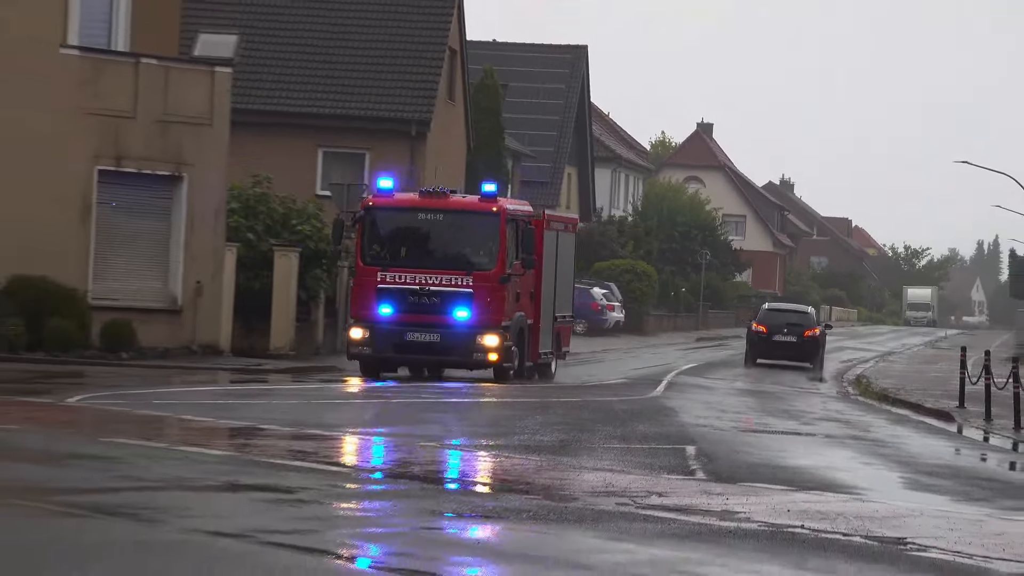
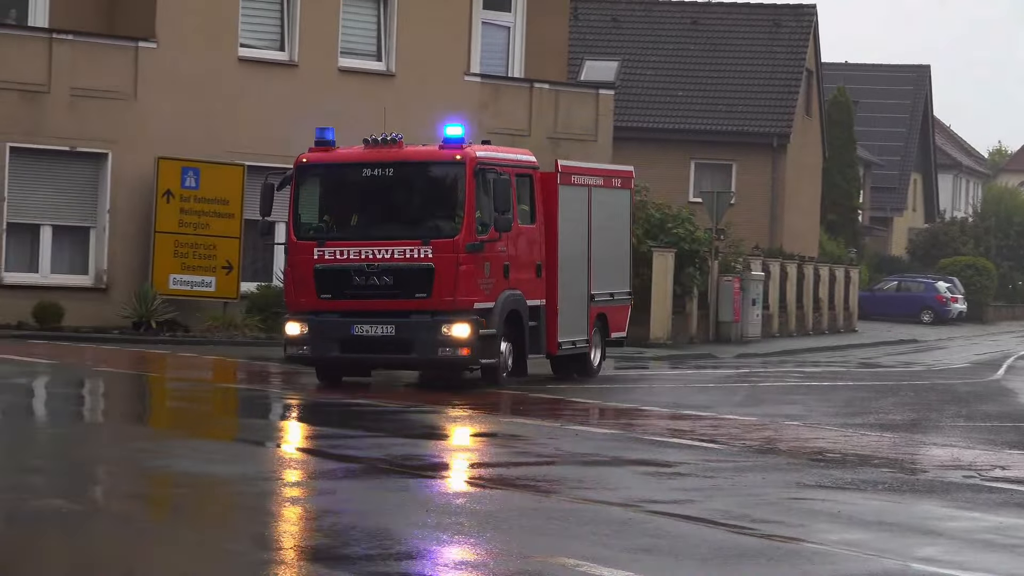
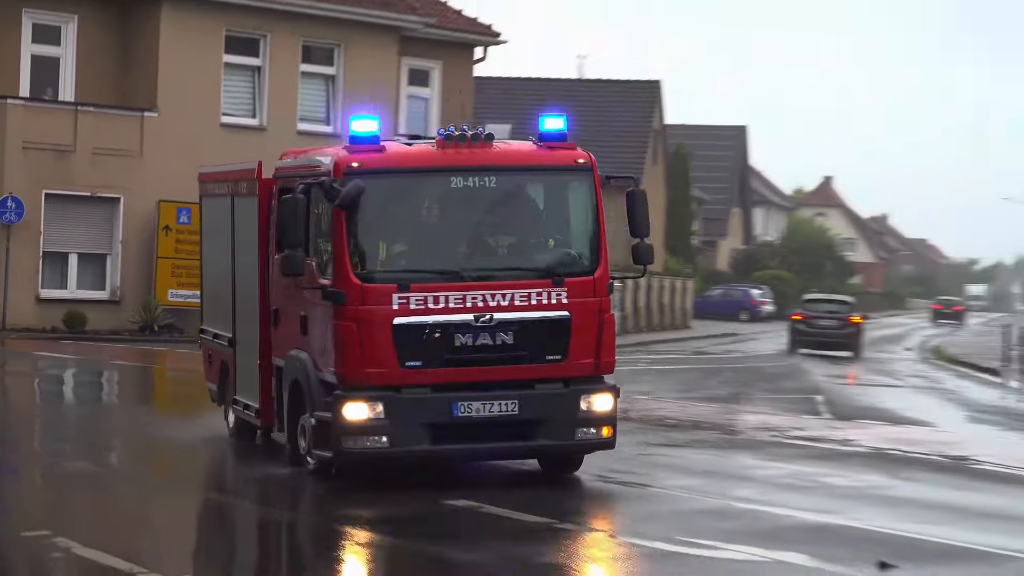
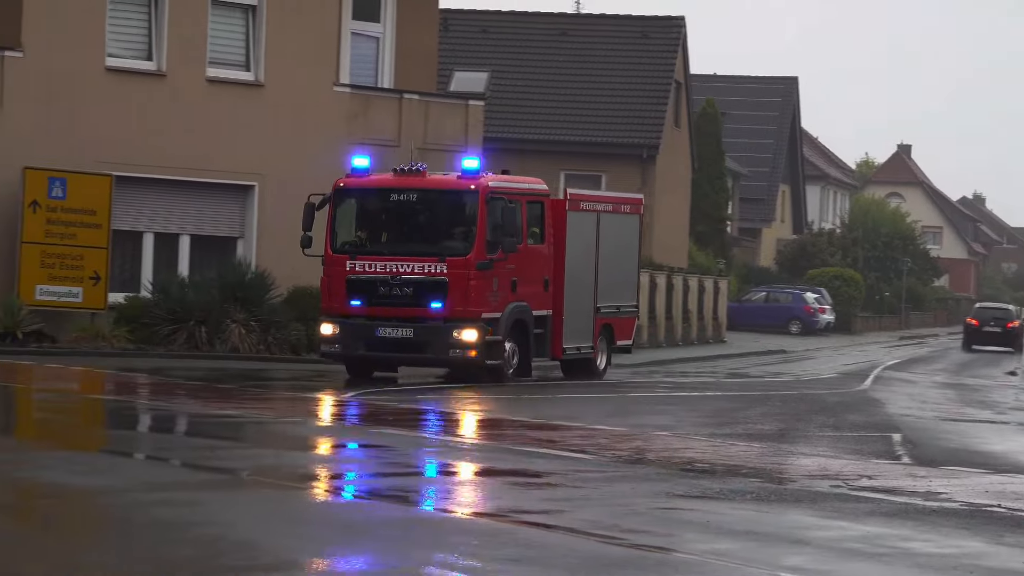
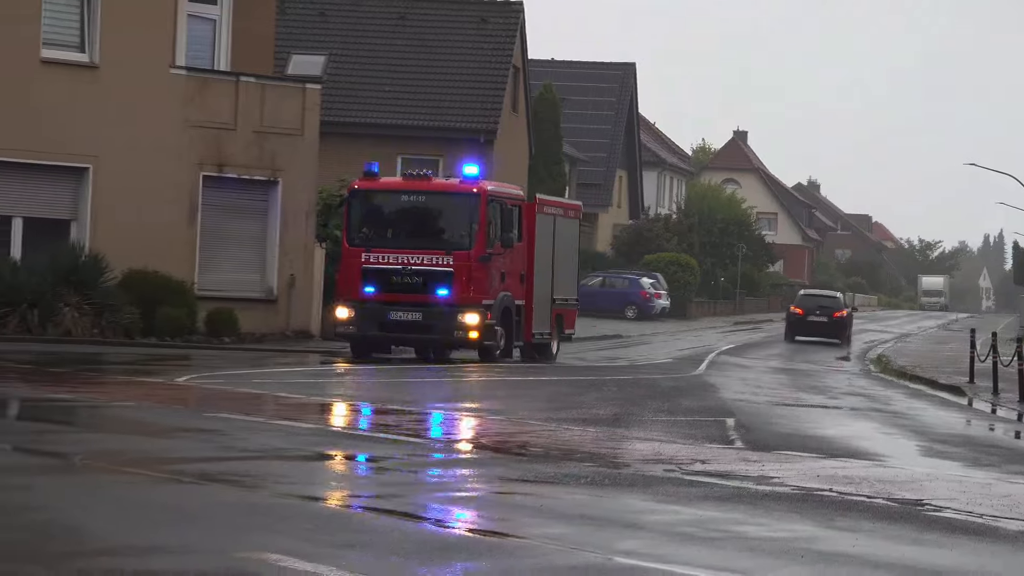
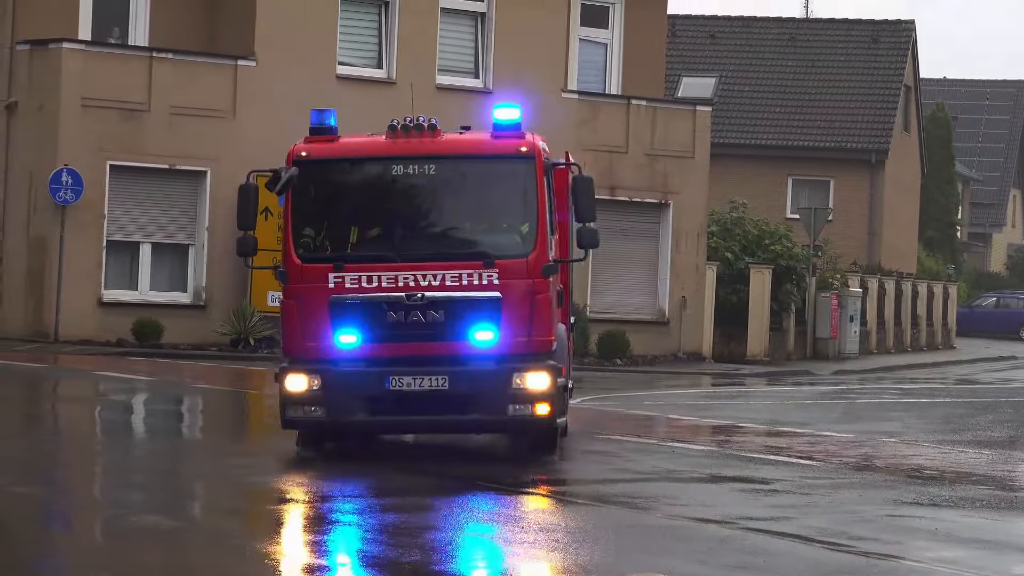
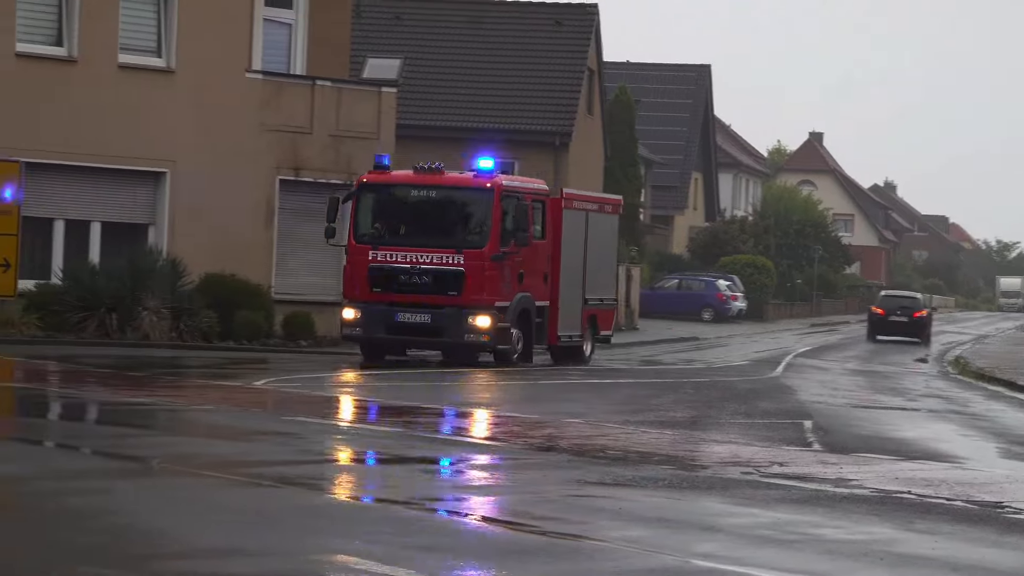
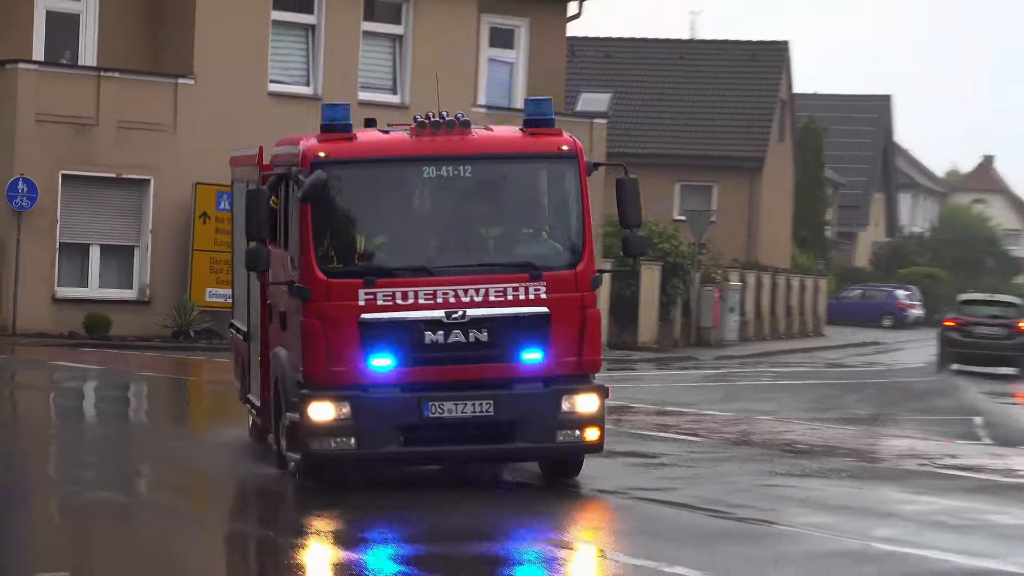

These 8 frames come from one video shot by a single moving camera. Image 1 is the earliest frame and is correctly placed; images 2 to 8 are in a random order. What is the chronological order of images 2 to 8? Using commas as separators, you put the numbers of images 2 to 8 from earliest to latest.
5, 7, 4, 2, 6, 8, 3
